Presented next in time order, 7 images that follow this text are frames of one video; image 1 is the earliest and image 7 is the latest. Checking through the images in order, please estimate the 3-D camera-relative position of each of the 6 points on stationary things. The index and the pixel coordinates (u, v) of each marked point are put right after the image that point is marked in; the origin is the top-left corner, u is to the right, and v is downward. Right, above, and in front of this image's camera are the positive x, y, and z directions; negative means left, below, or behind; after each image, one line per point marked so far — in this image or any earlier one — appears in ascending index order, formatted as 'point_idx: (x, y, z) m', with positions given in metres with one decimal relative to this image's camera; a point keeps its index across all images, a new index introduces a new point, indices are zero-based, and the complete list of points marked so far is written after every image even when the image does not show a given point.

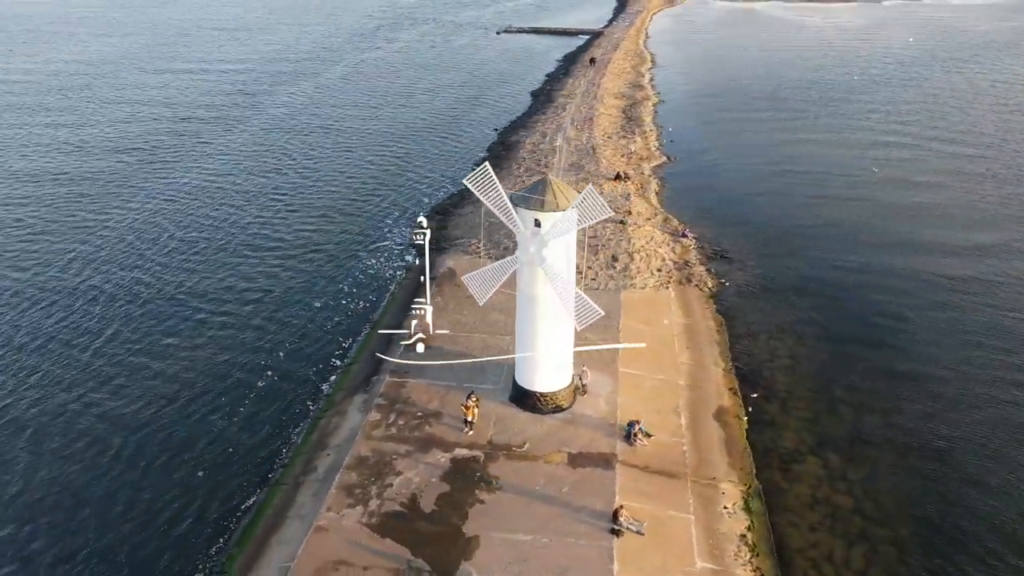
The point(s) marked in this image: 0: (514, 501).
0: (0.0, -5.1, +19.8) m
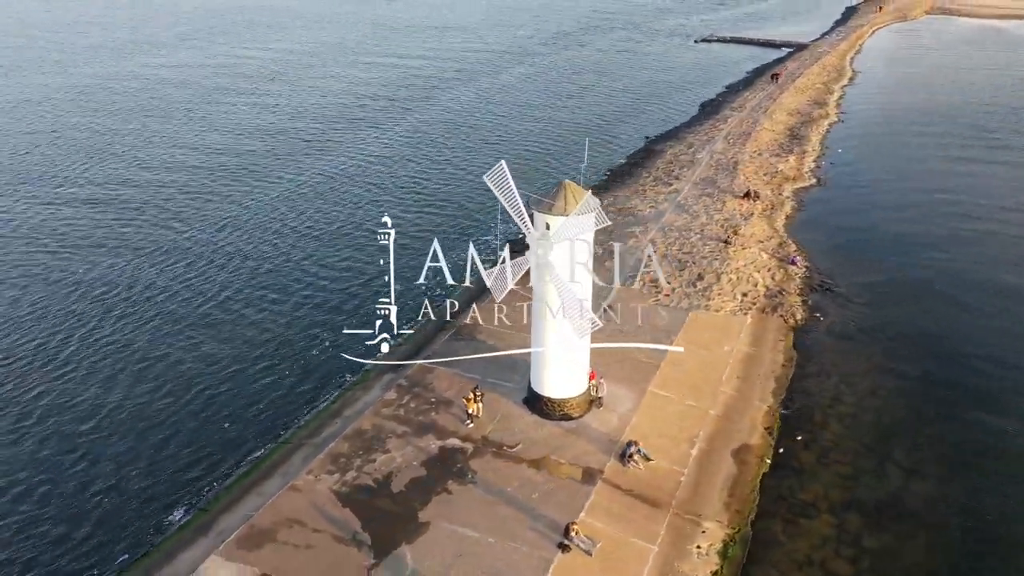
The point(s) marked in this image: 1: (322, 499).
0: (-0.8, -5.1, +19.9) m
1: (-4.5, -5.0, +19.7) m
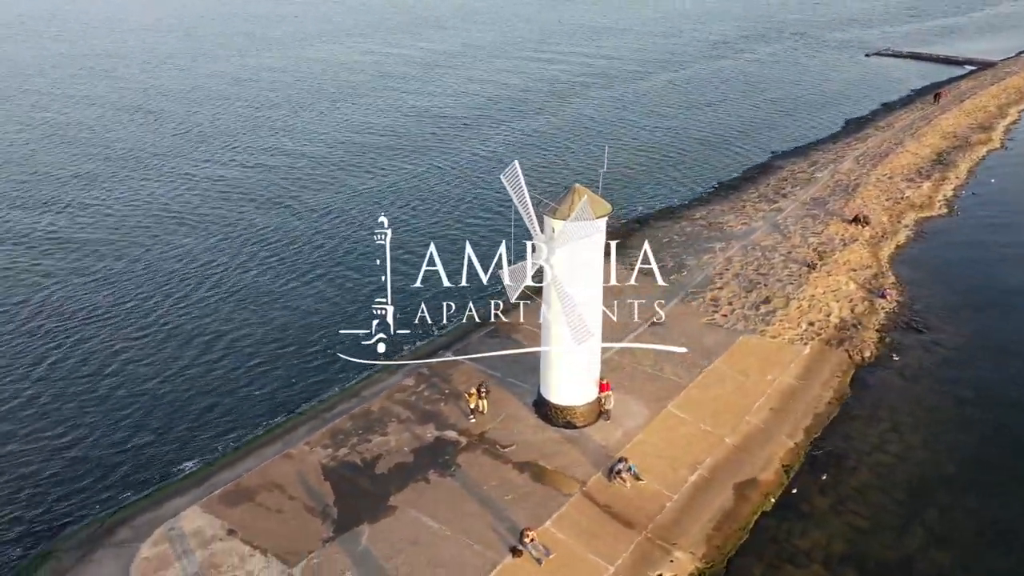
0: (-1.4, -4.9, +20.1) m
1: (-5.1, -4.5, +20.7) m
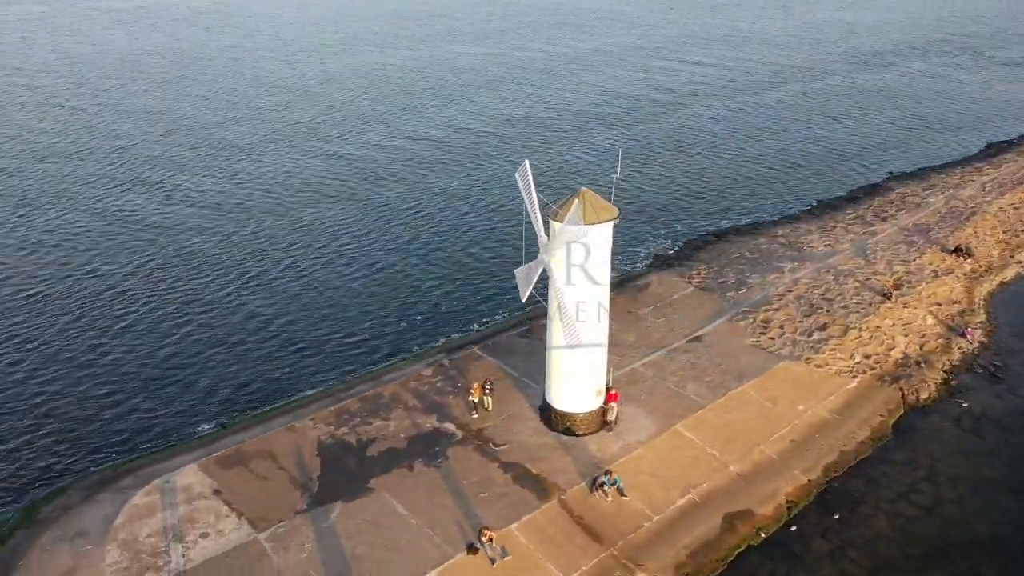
0: (-2.0, -4.8, +20.4) m
1: (-5.4, -4.0, +21.6) m
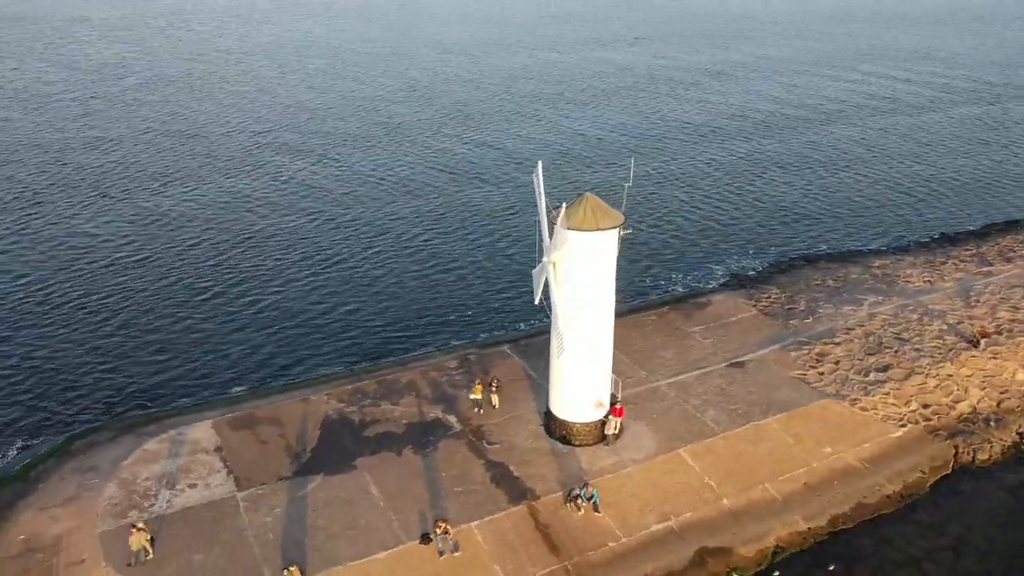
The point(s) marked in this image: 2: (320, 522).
0: (-2.5, -4.6, +20.8) m
1: (-5.5, -3.5, +22.8) m
2: (-4.4, -5.4, +19.0) m
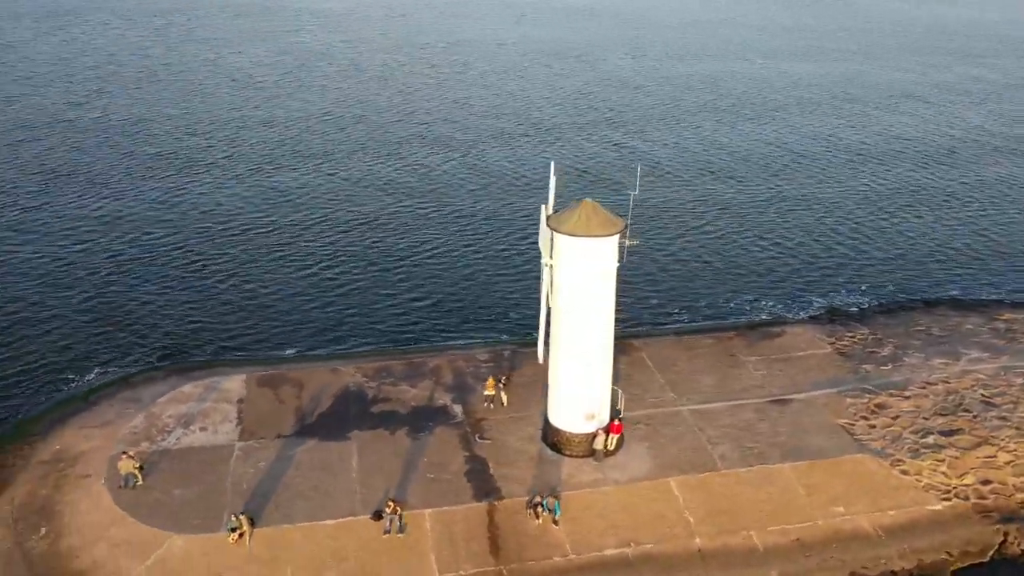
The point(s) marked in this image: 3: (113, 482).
0: (-2.9, -4.2, +21.4) m
1: (-5.2, -2.8, +24.1) m
2: (-5.3, -4.7, +20.2) m
3: (-9.6, -4.6, +19.9) m
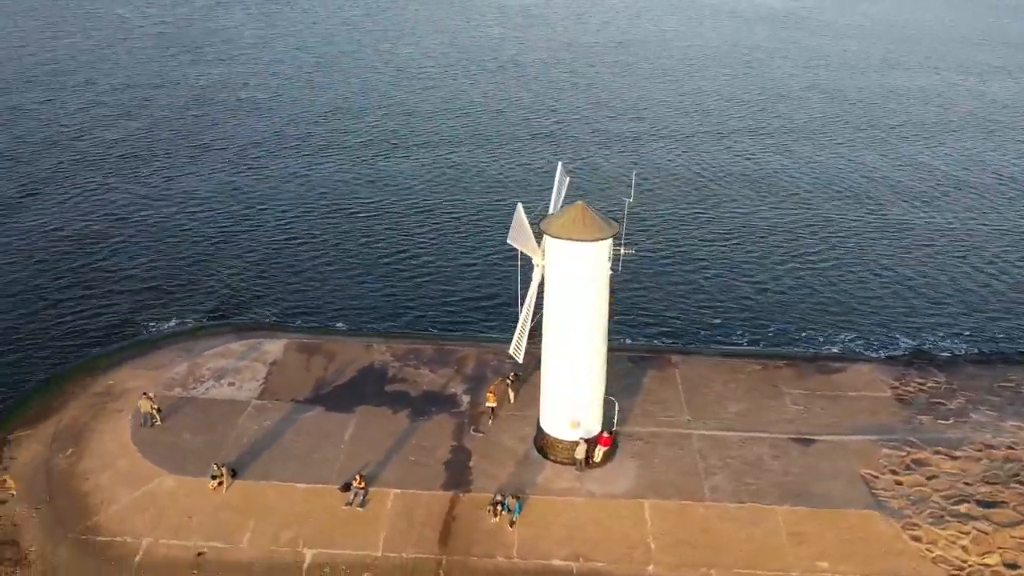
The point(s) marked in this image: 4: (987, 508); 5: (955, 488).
0: (-3.1, -3.8, +22.1) m
1: (-4.6, -2.2, +25.2) m
2: (-5.8, -4.0, +21.5) m
3: (-10.0, -3.5, +22.1) m
4: (+11.2, -5.1, +19.3) m
5: (+10.7, -4.8, +19.9) m
